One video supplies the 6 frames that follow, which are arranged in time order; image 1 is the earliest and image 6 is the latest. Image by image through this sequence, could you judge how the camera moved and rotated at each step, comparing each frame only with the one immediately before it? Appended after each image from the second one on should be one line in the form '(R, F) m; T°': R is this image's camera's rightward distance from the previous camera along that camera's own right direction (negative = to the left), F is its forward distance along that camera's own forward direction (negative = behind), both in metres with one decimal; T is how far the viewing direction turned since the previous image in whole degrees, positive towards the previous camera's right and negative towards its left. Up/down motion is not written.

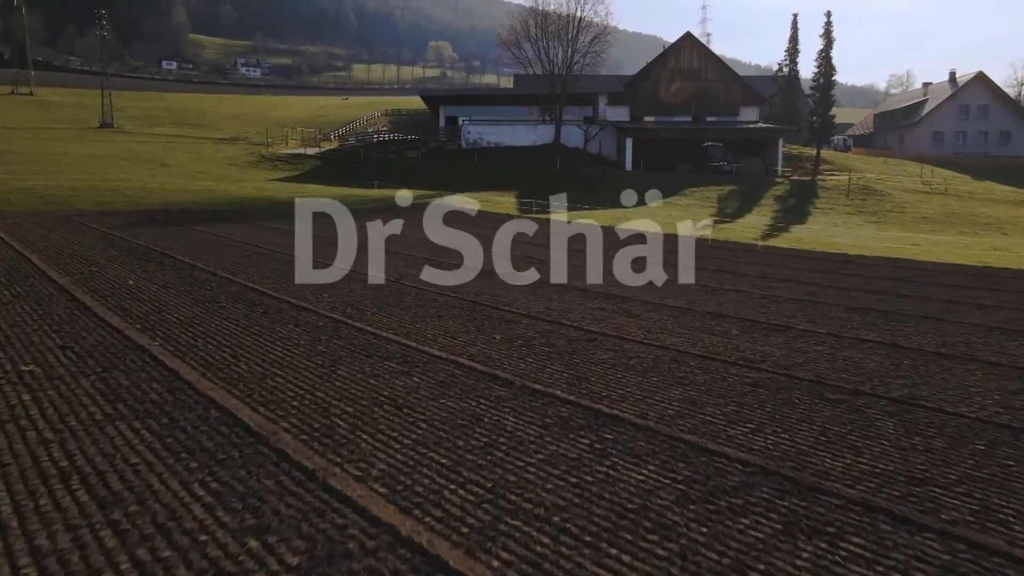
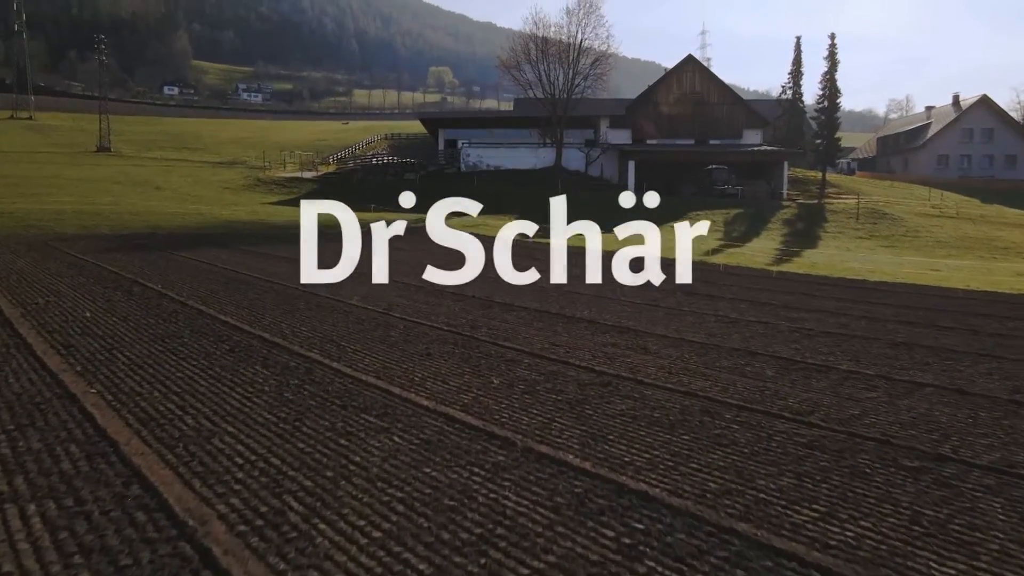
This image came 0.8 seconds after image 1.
(0.0, +1.5) m; 0°
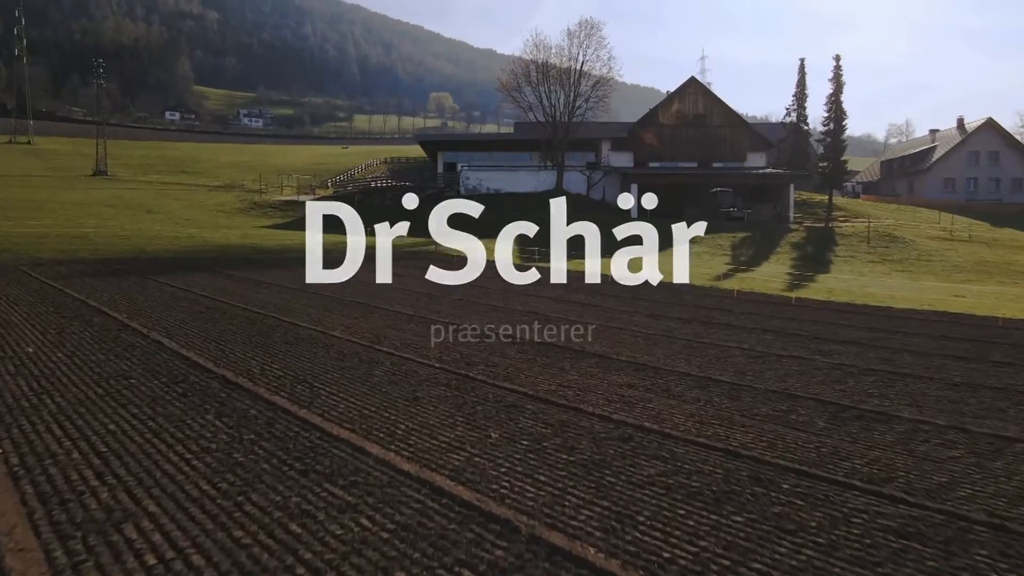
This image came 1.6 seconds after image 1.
(0.0, +1.6) m; 0°
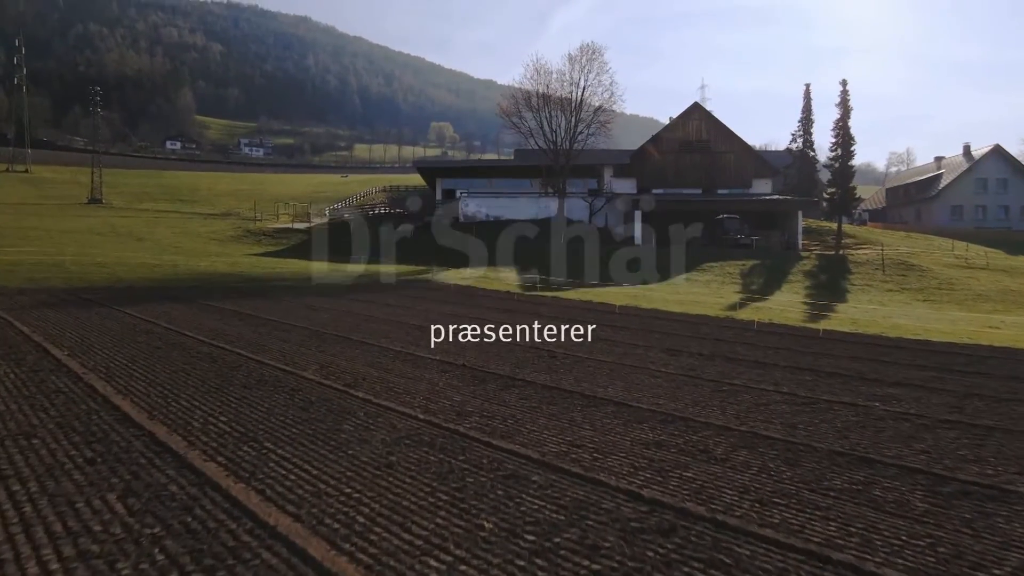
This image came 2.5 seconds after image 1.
(0.0, +2.0) m; 0°
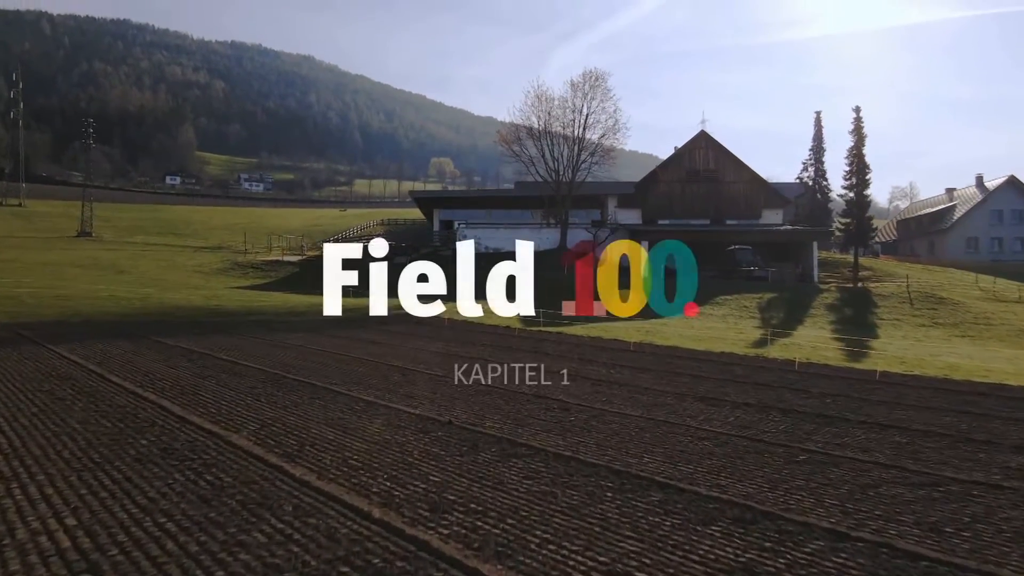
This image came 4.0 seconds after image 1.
(0.0, +3.1) m; 0°
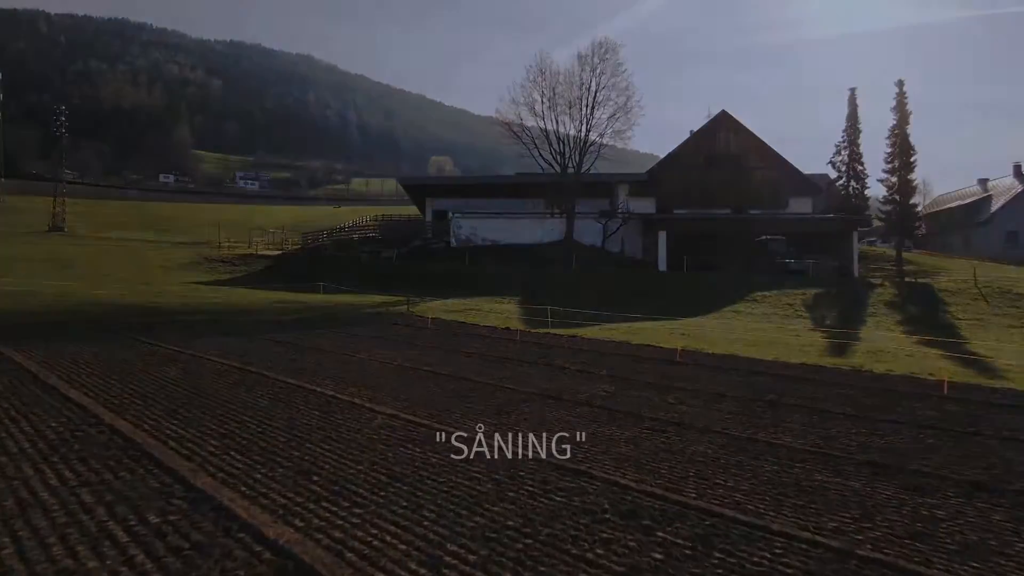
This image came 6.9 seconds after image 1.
(0.0, +6.6) m; 0°
